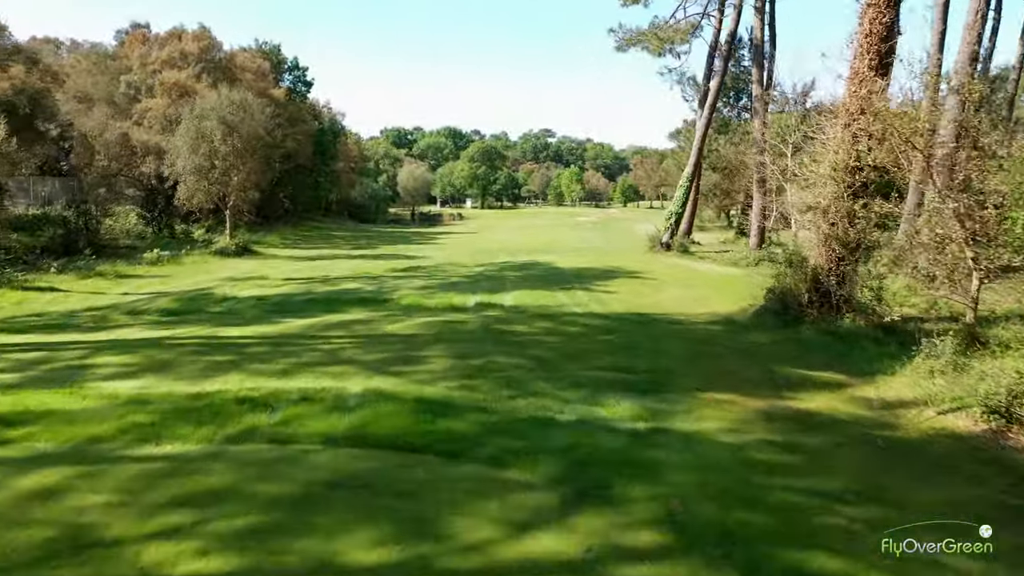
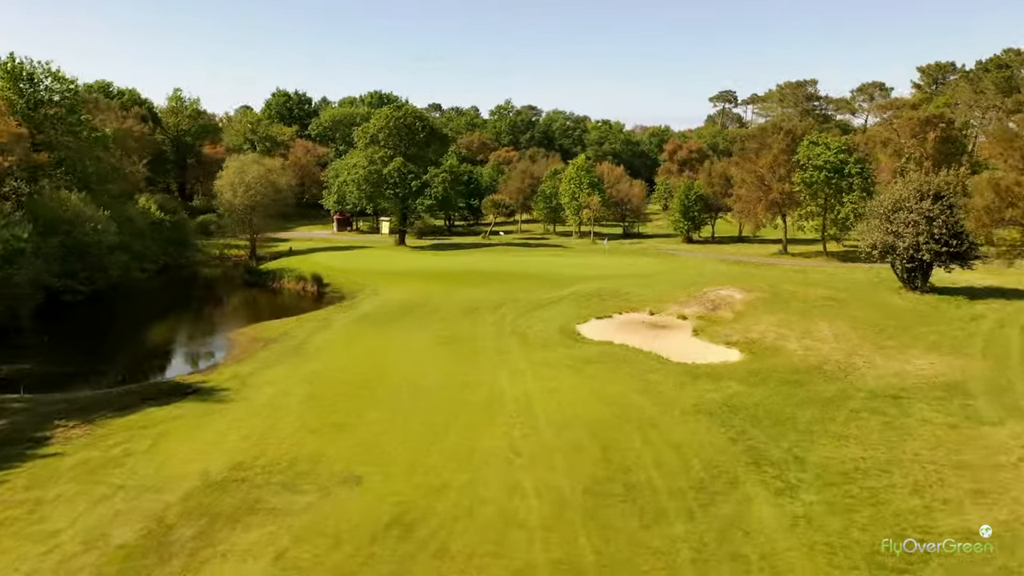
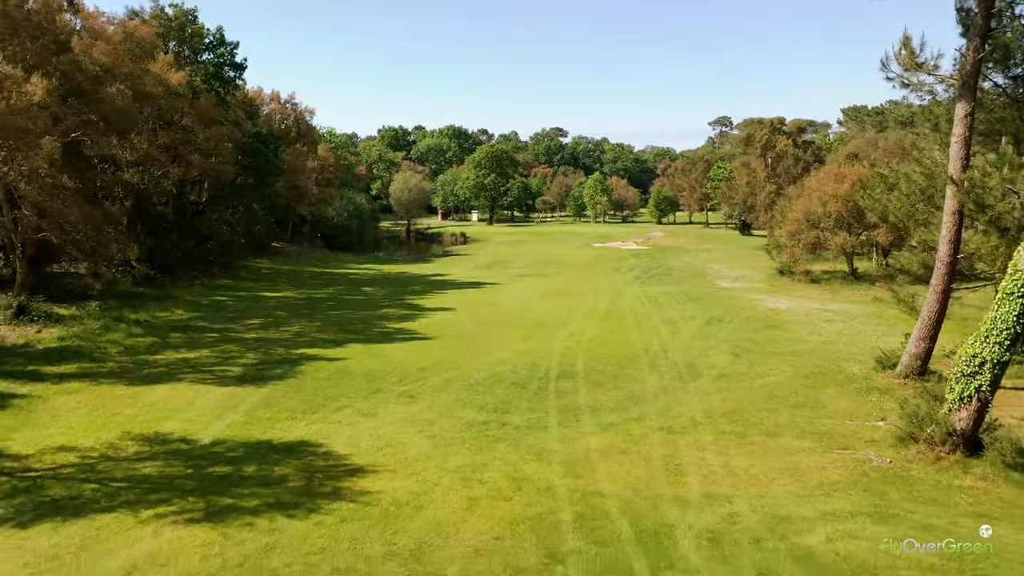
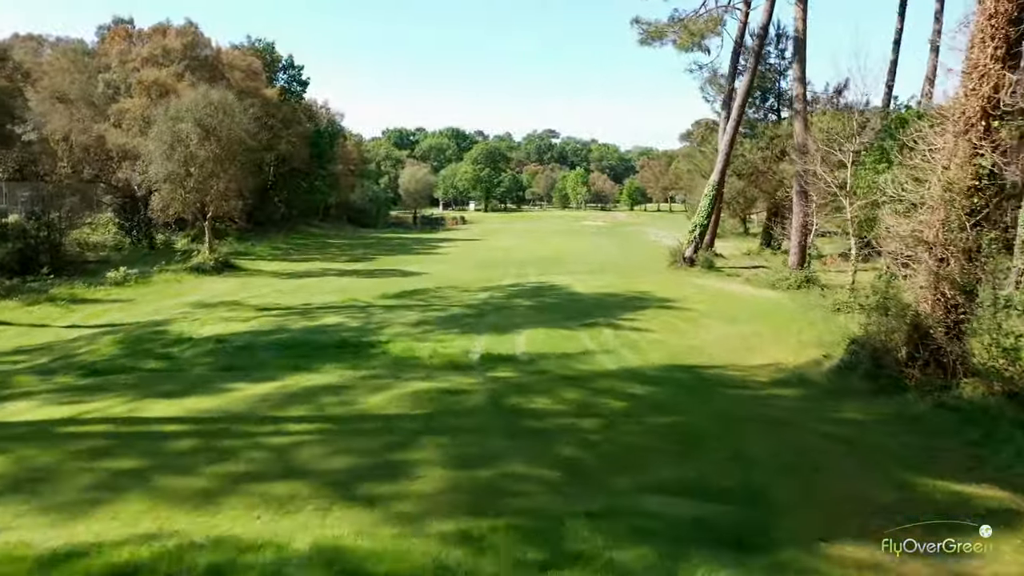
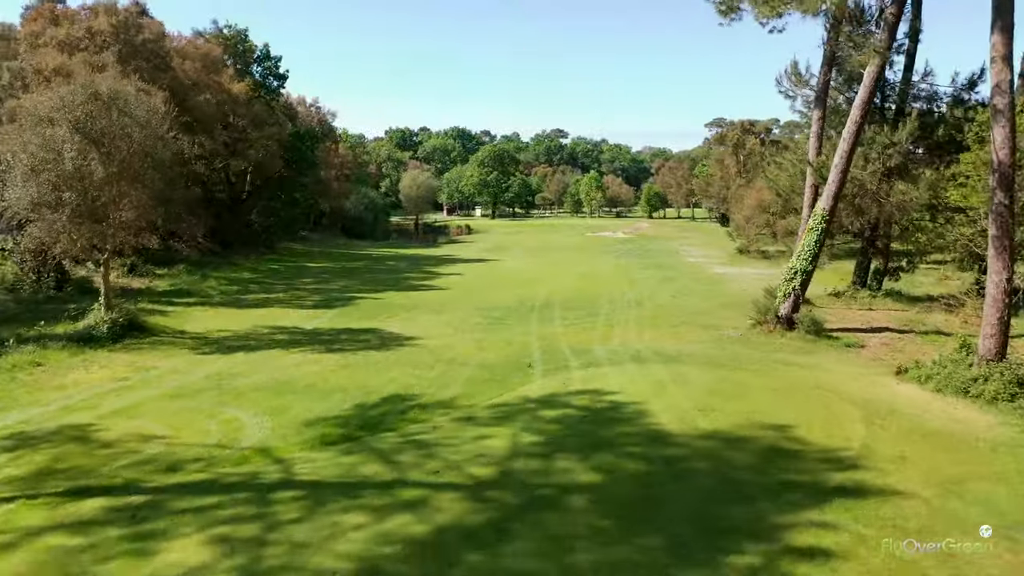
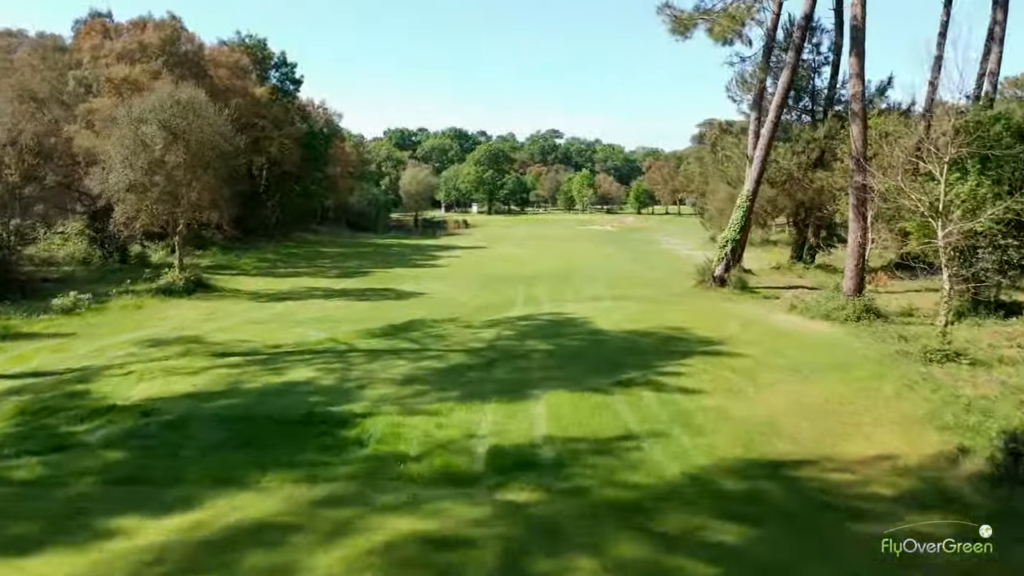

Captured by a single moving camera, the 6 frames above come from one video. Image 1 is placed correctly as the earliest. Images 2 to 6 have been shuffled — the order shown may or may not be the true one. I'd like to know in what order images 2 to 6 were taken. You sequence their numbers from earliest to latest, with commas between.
4, 6, 5, 3, 2
